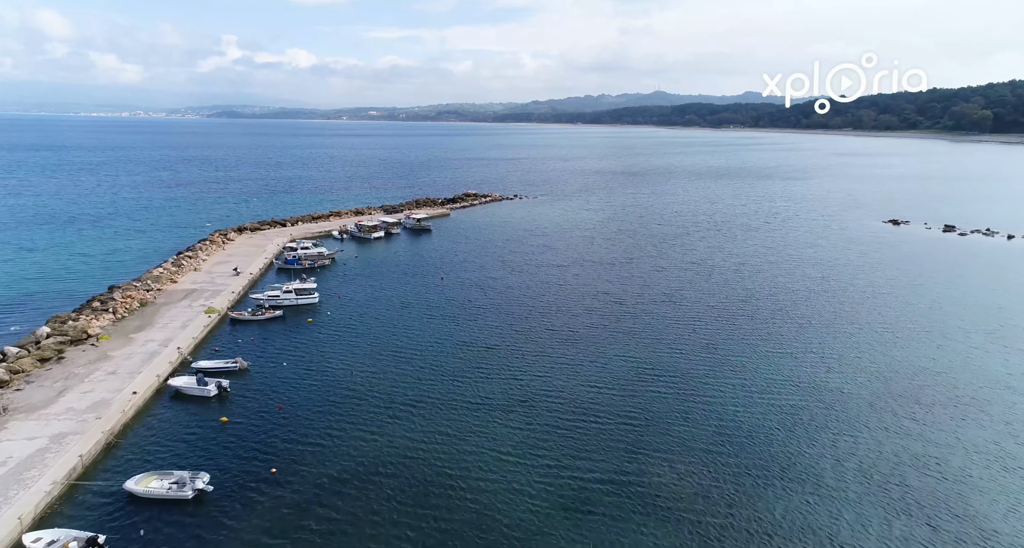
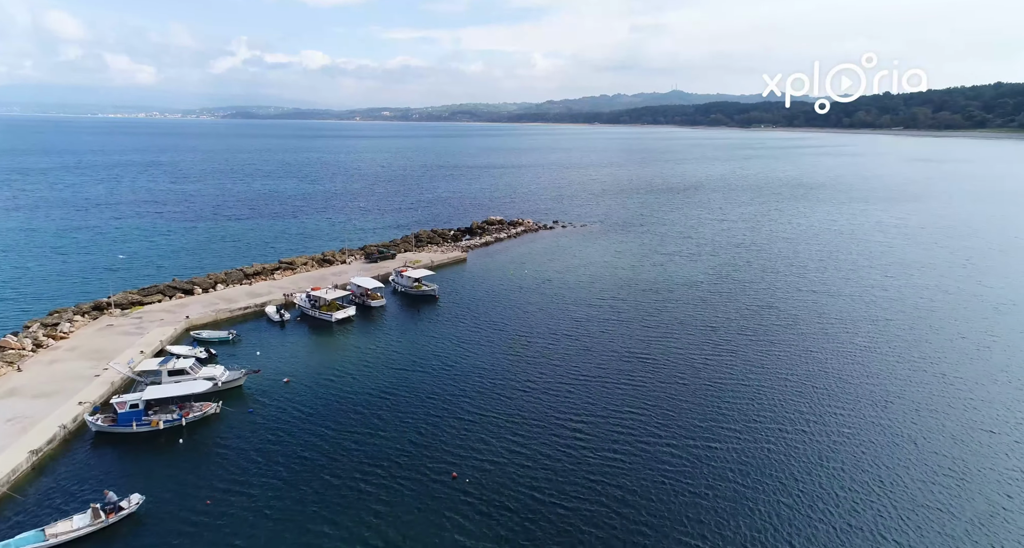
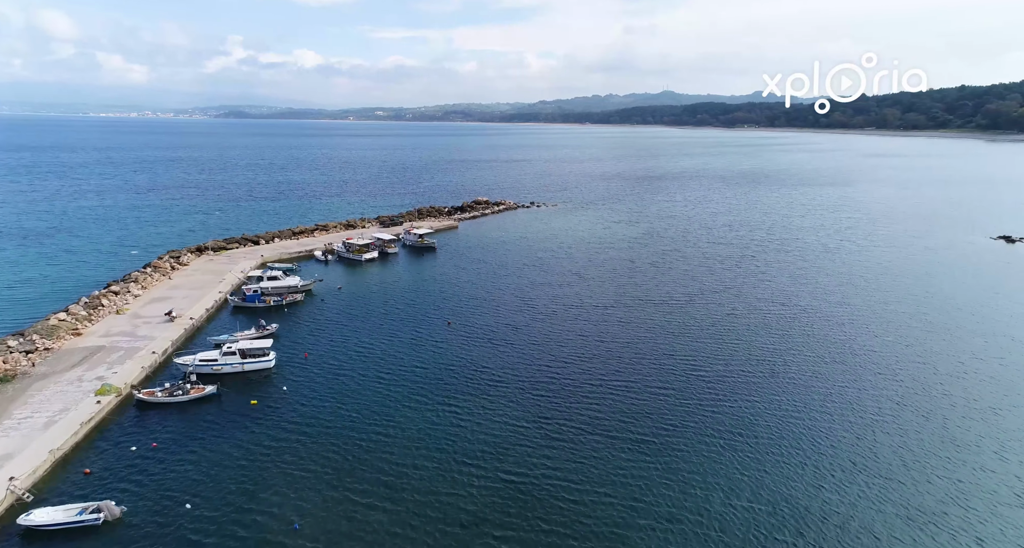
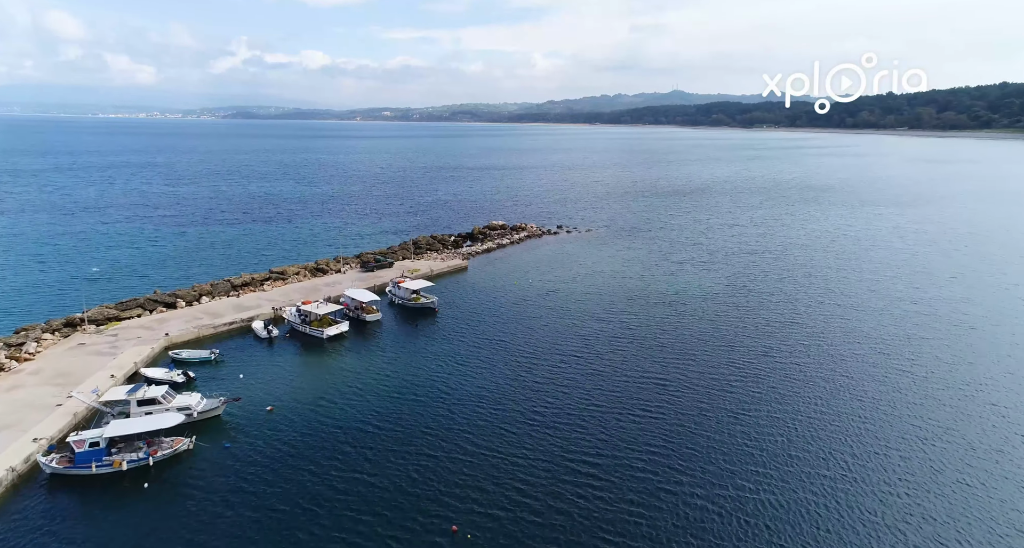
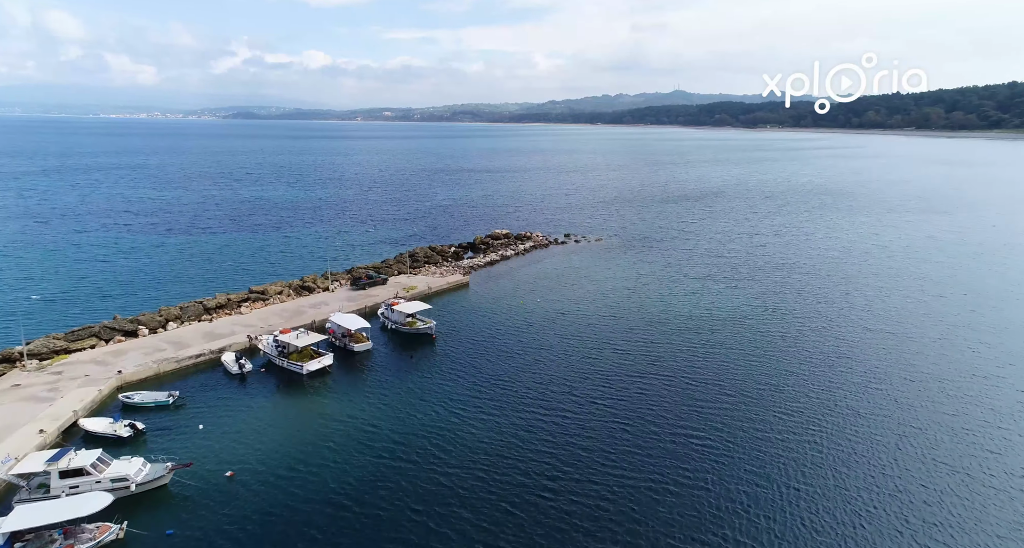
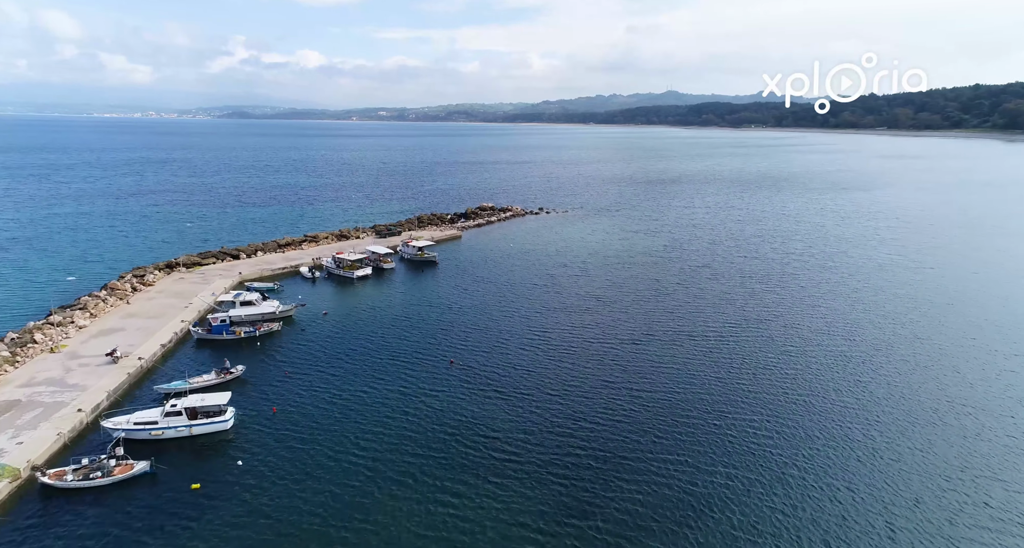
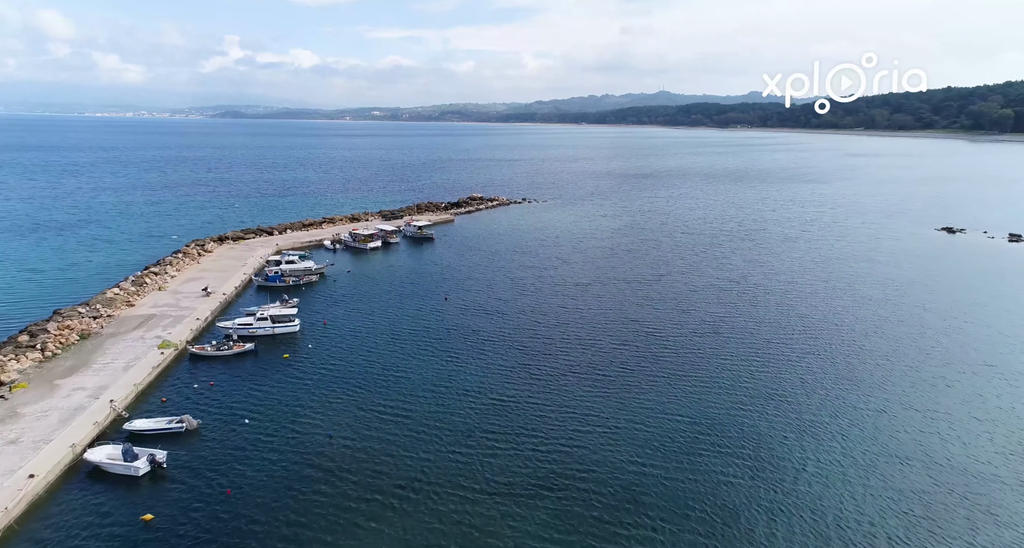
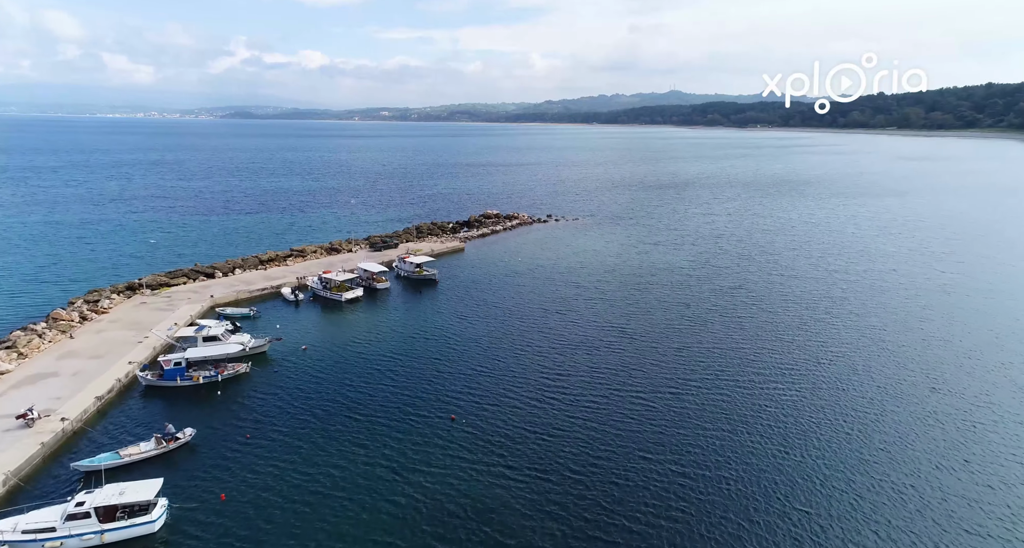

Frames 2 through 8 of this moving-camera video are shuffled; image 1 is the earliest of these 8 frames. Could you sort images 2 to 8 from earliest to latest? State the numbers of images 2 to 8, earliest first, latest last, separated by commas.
7, 3, 6, 8, 2, 4, 5
